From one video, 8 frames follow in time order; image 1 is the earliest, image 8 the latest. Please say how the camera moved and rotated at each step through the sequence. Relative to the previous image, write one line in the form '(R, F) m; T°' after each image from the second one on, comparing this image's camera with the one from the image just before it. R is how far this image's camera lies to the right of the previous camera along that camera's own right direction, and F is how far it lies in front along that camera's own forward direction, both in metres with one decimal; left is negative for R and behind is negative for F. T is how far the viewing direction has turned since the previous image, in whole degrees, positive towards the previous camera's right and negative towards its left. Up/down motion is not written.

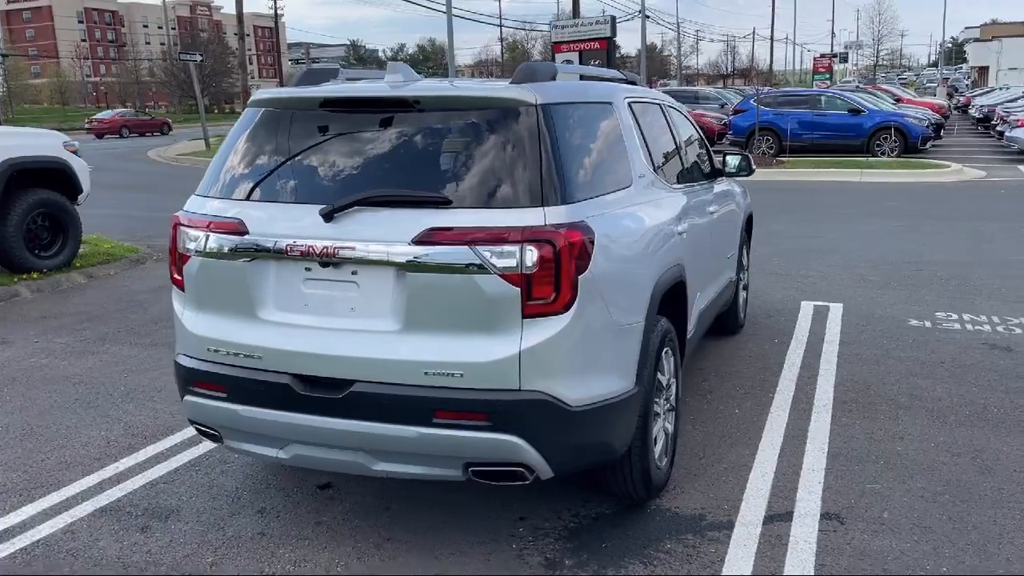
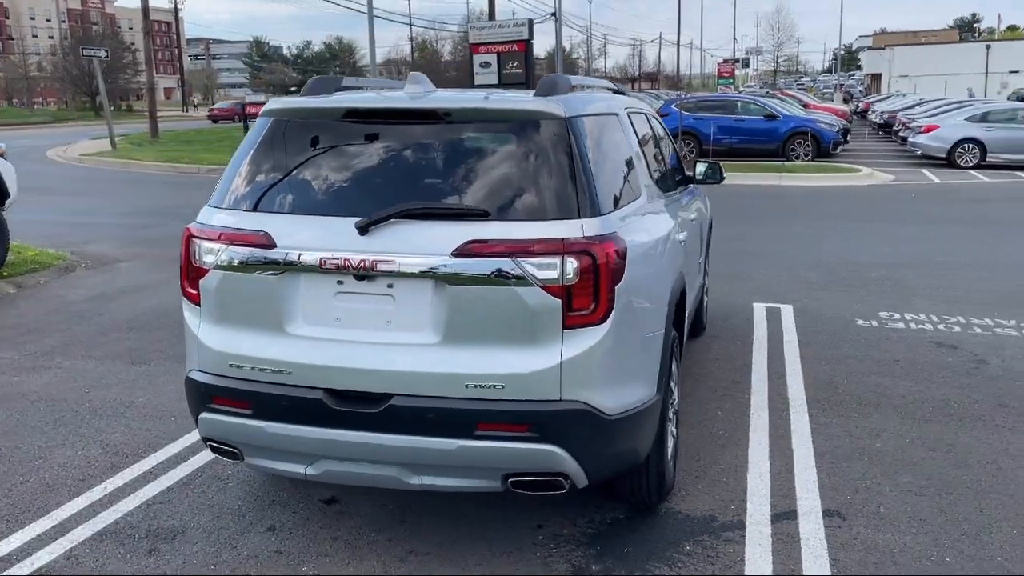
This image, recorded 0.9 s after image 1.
(-0.5, 0.0) m; +6°
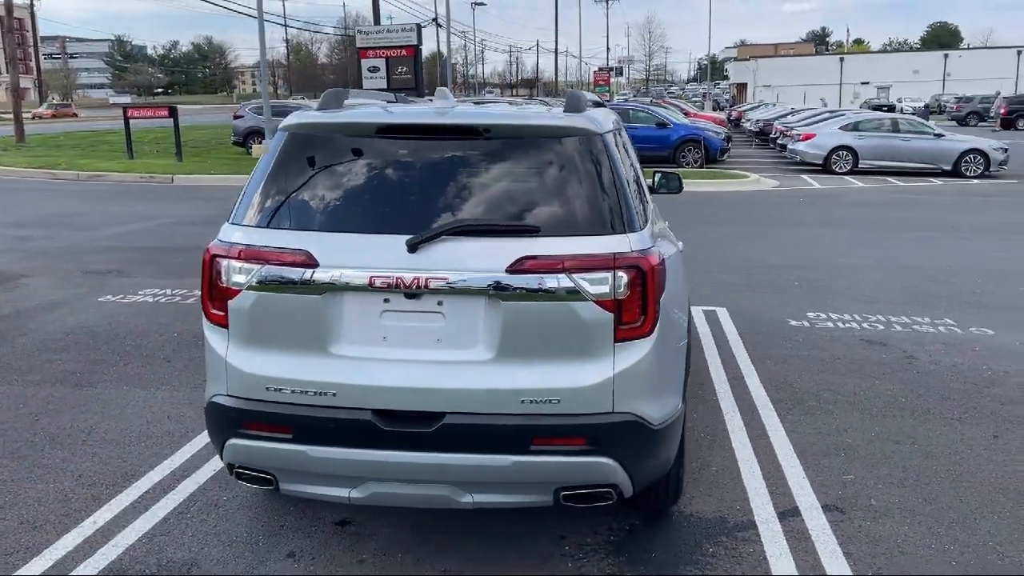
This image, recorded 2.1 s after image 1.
(-0.6, 0.0) m; +8°
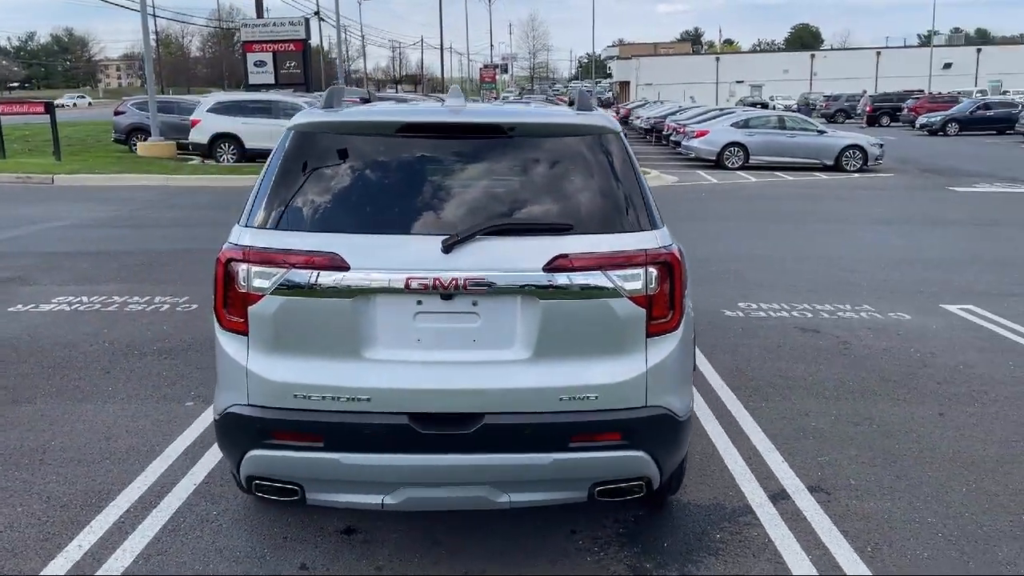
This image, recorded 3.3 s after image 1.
(-0.5, 0.0) m; +7°
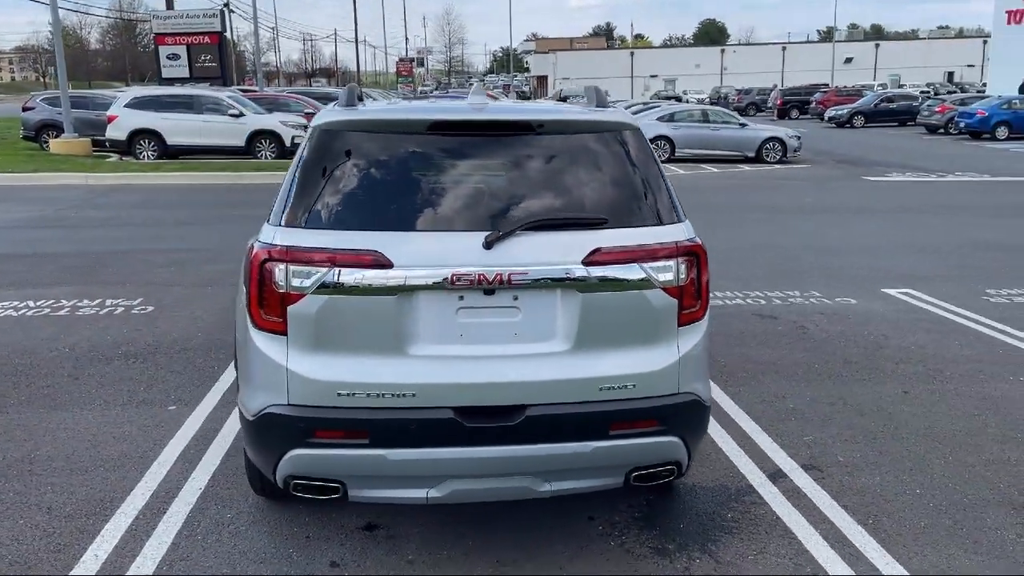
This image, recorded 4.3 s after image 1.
(-0.4, 0.0) m; +5°
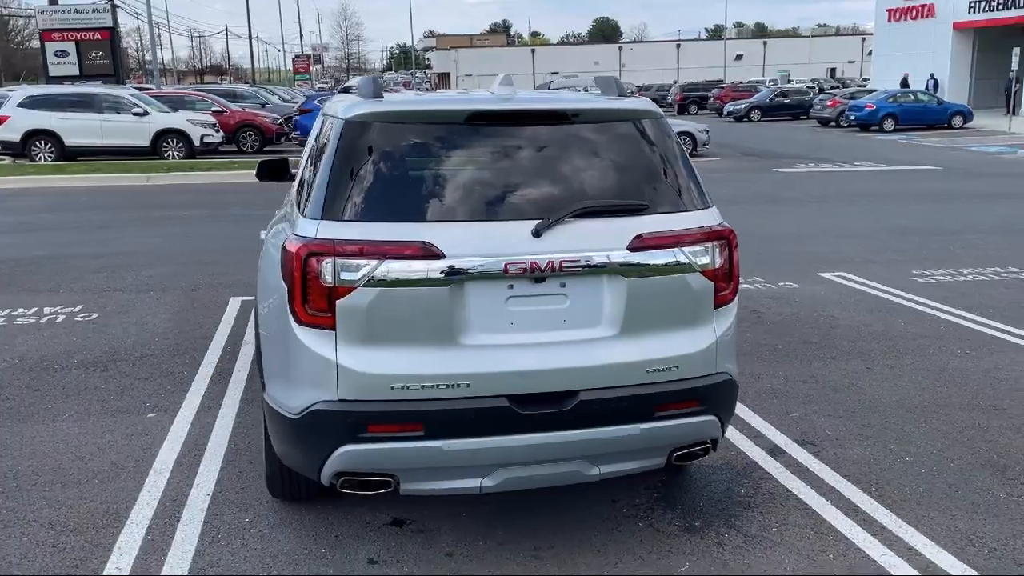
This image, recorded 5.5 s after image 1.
(-0.5, 0.0) m; +6°
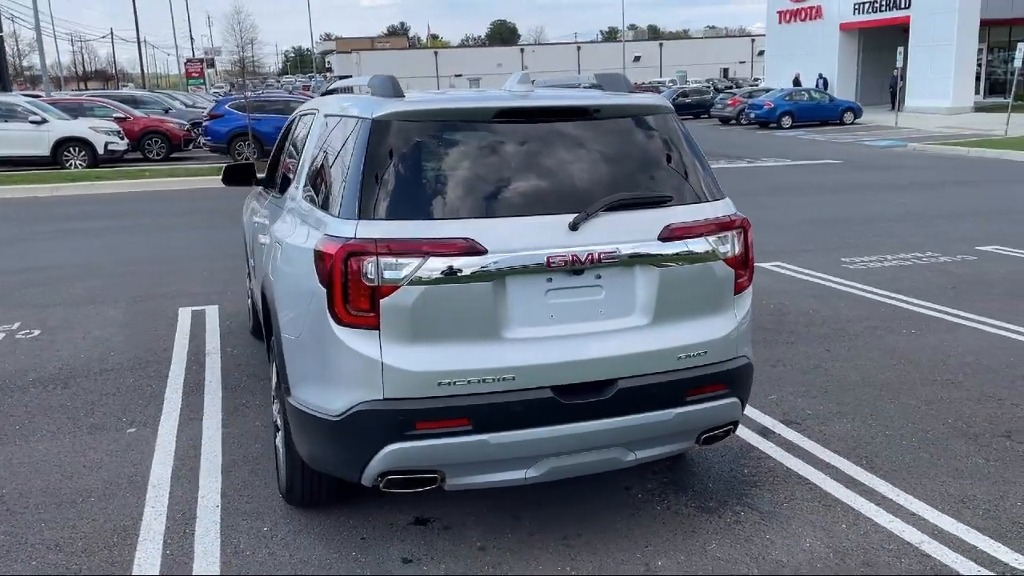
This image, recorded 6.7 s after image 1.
(-0.5, 0.0) m; +6°
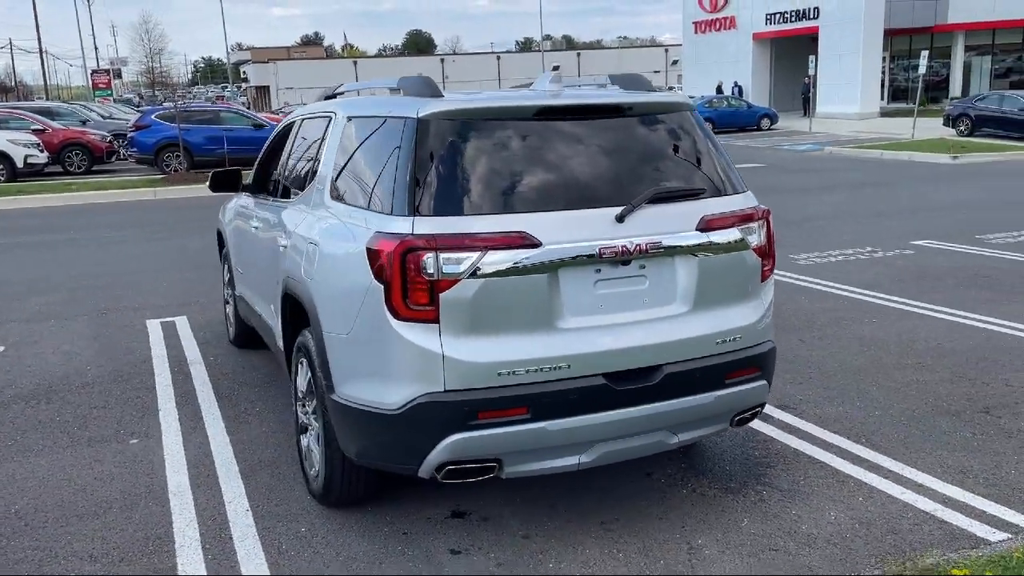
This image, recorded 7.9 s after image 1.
(-0.5, -0.1) m; +5°
